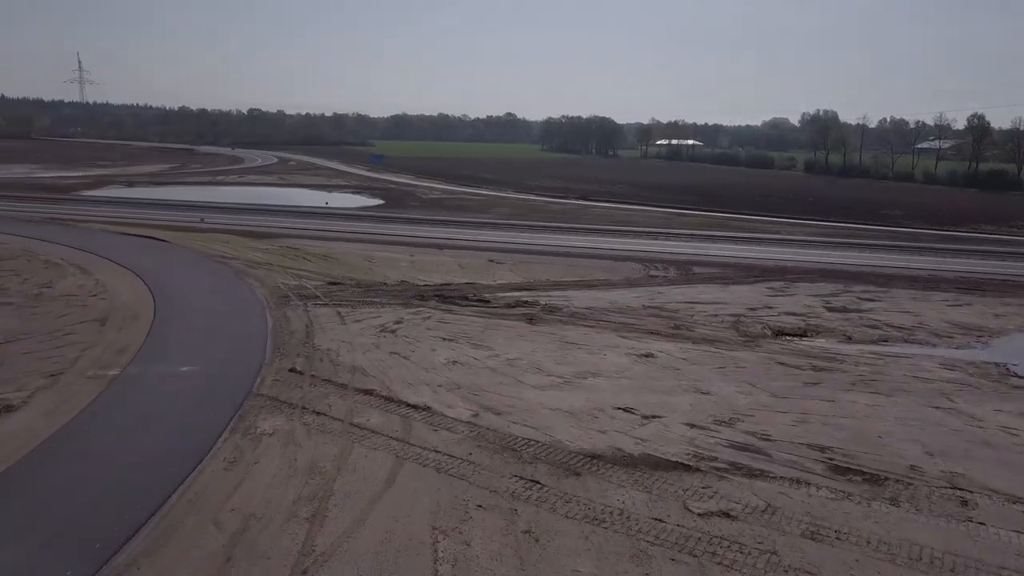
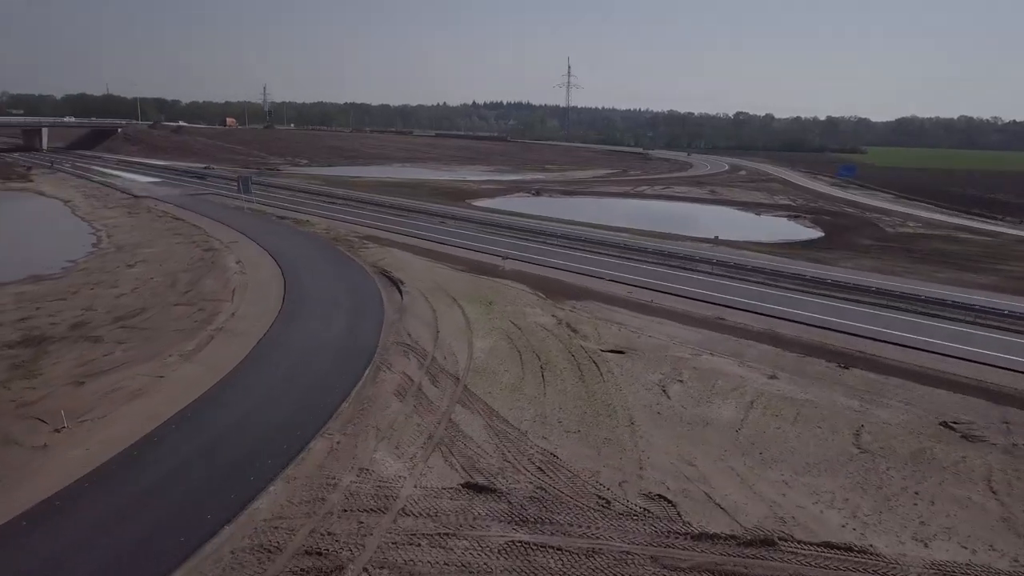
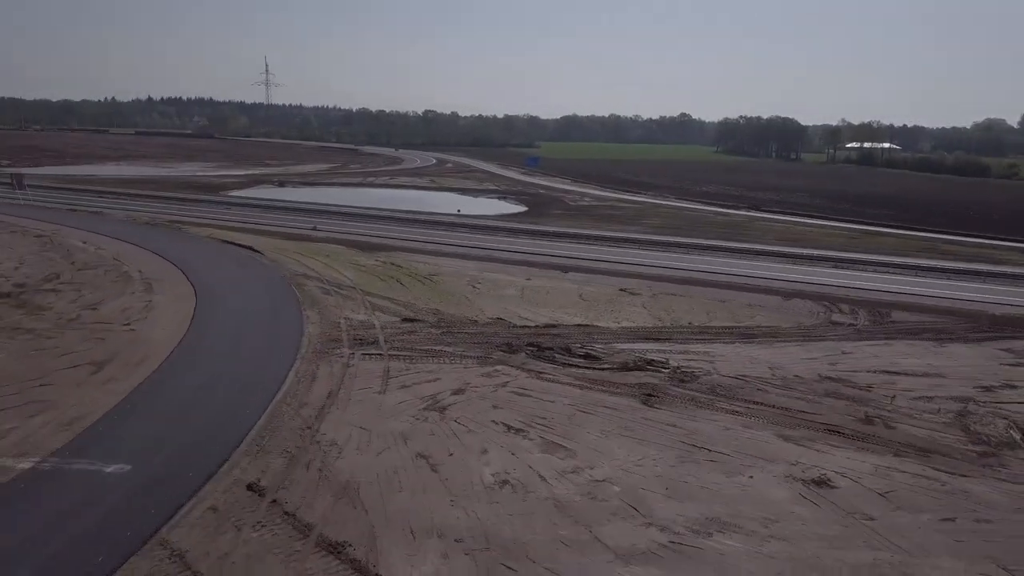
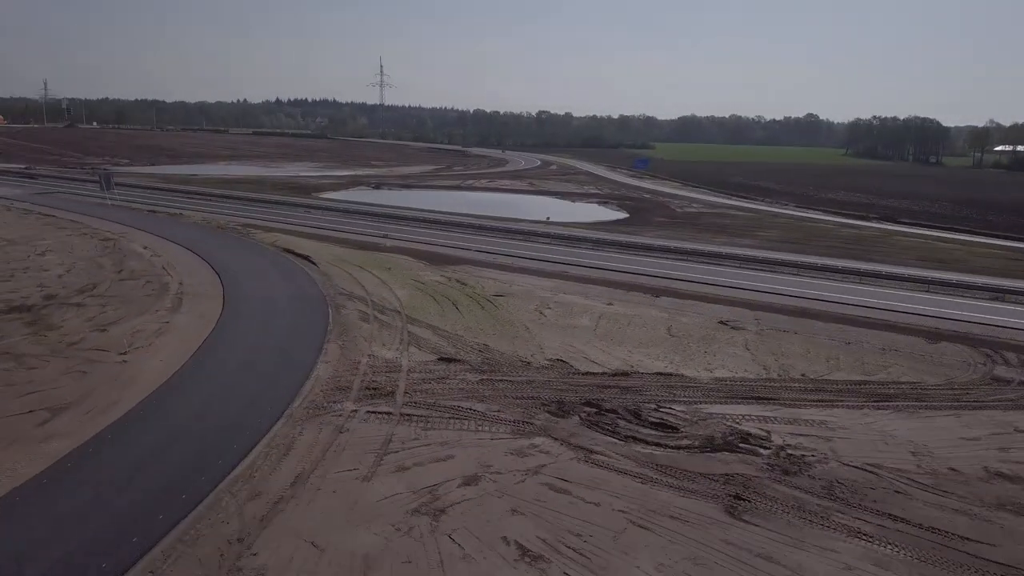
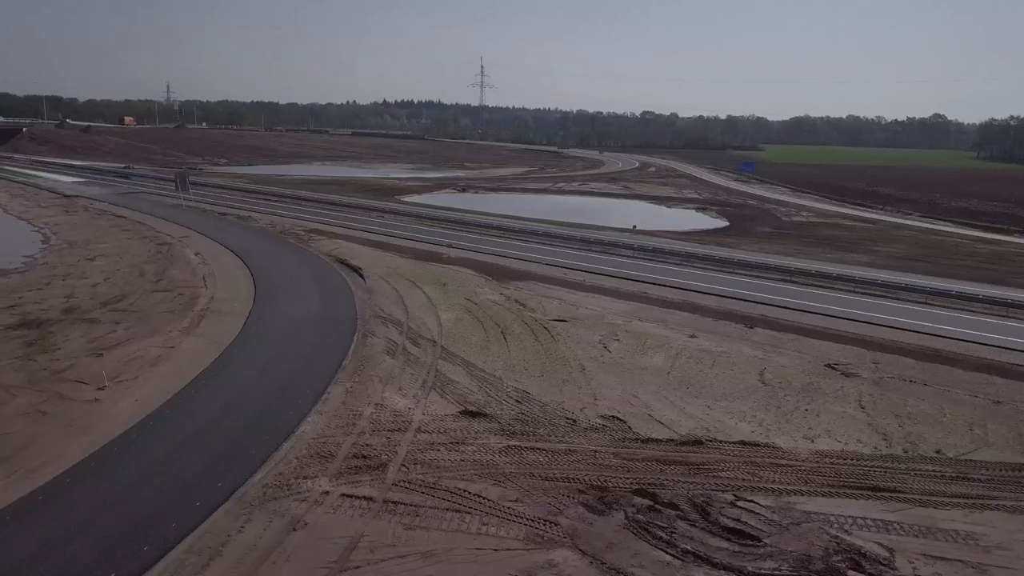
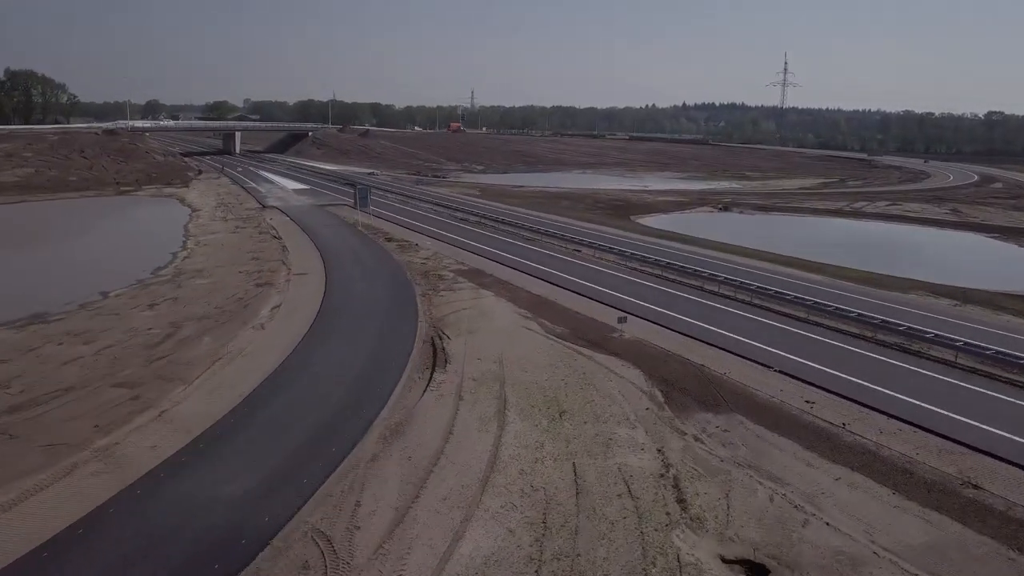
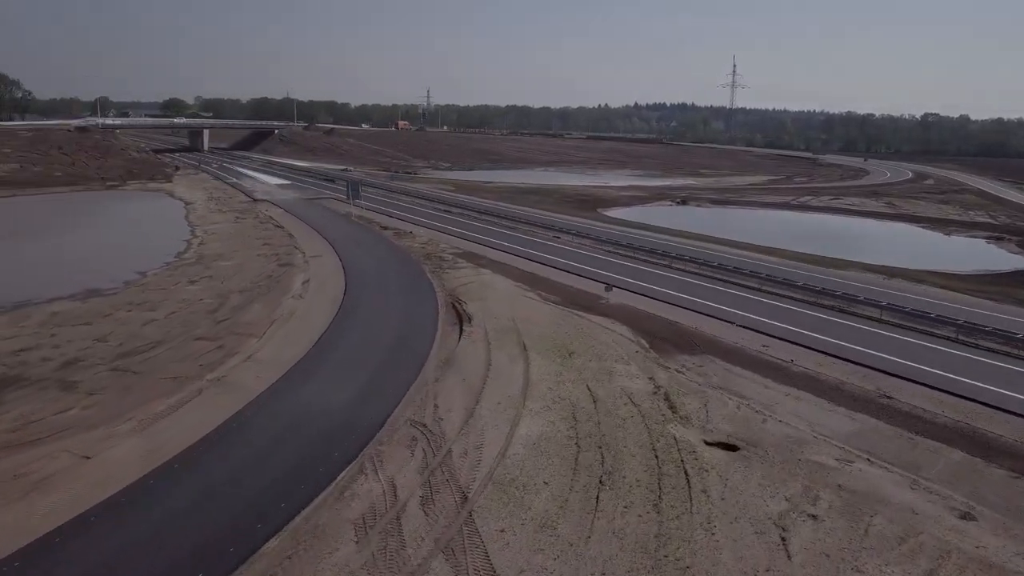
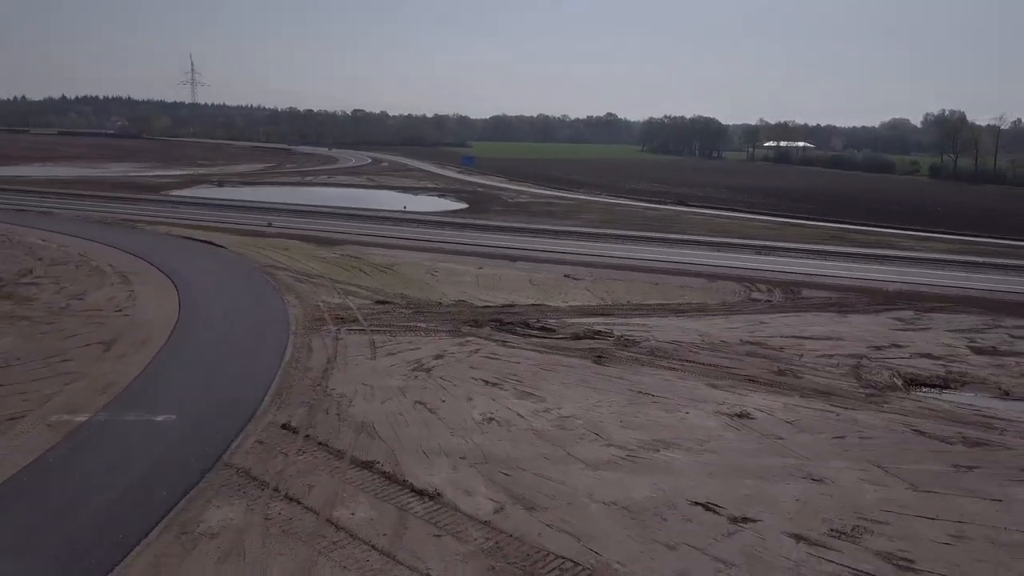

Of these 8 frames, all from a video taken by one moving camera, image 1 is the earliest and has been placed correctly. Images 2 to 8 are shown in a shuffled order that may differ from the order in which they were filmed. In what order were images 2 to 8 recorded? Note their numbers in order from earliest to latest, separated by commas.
8, 3, 4, 5, 2, 7, 6
